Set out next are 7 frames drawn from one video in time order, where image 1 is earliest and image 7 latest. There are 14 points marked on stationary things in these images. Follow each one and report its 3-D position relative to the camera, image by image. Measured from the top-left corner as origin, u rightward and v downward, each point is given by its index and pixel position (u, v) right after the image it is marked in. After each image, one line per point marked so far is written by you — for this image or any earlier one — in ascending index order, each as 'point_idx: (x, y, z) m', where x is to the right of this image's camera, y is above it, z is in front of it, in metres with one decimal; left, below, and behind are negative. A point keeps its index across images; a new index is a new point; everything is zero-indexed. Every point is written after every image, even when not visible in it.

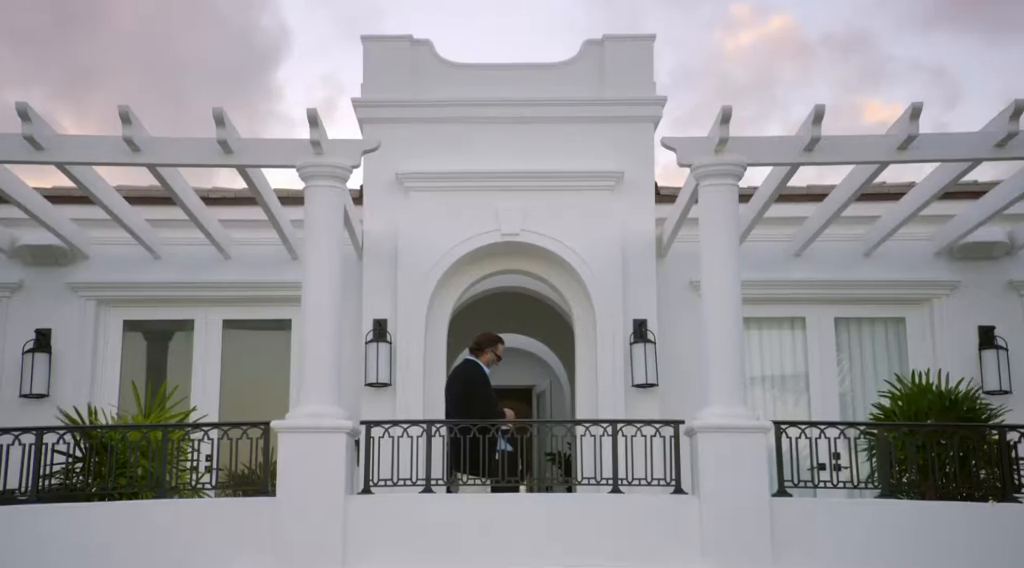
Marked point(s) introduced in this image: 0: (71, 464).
0: (-3.2, -1.3, +6.5) m
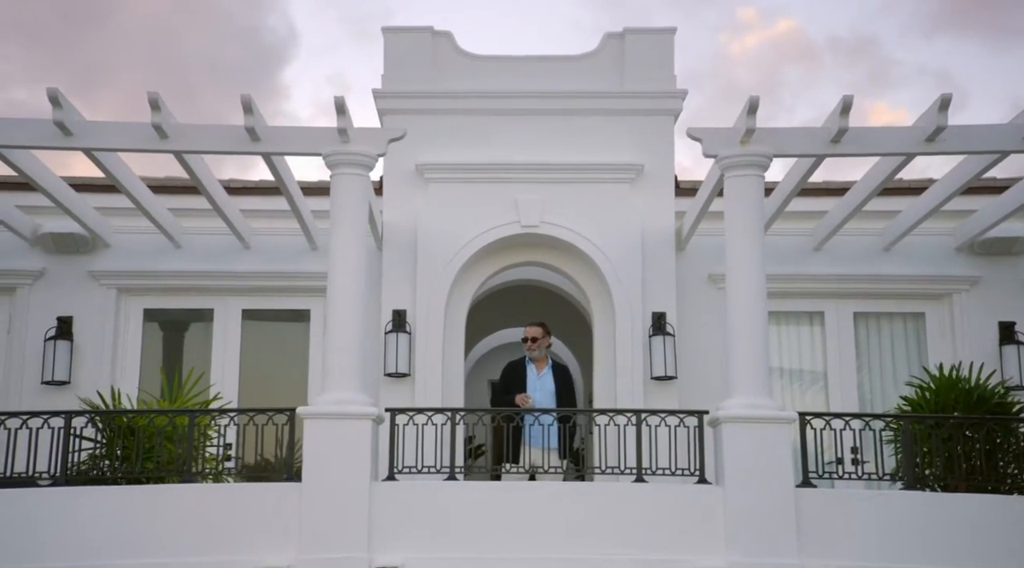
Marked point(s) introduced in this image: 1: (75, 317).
0: (-3.0, -1.2, +6.6) m
1: (-4.7, -0.4, +9.6) m
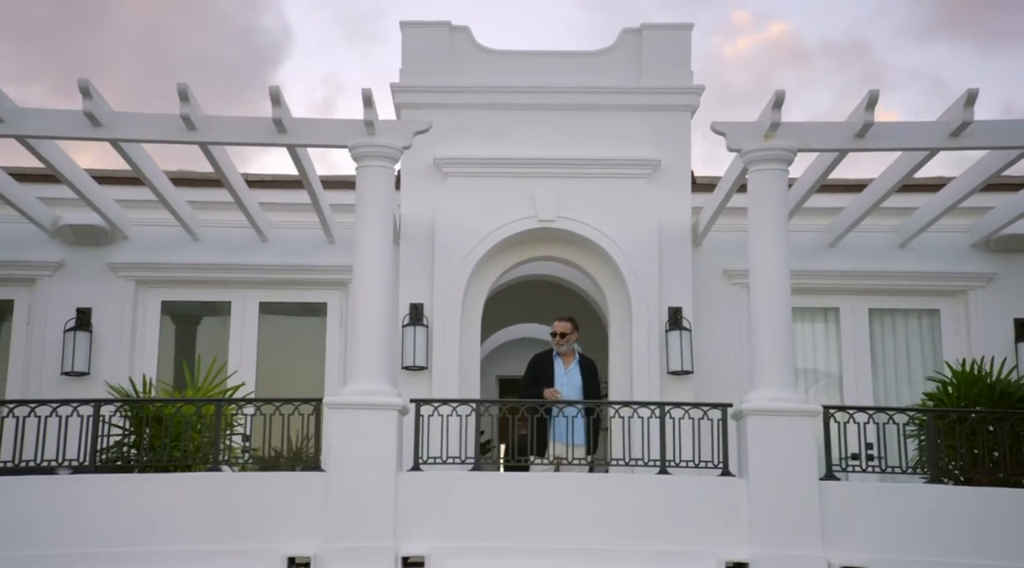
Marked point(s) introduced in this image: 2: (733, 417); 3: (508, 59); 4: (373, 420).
0: (-2.8, -1.1, +6.6) m
1: (-4.5, -0.3, +9.6) m
2: (+1.6, -1.0, +6.6) m
3: (0.0, +2.6, +10.4) m
4: (-1.0, -1.0, +6.3) m
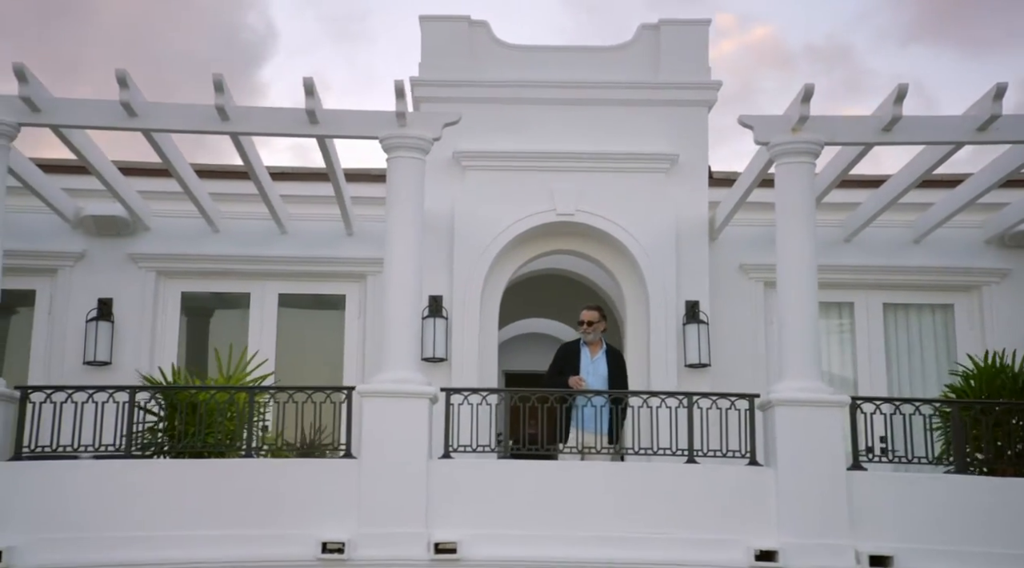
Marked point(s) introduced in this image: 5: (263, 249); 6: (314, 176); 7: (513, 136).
0: (-2.6, -1.0, +6.7) m
1: (-4.3, -0.2, +9.7) m
2: (+1.8, -0.9, +6.6) m
3: (+0.2, +2.7, +10.5) m
4: (-0.8, -0.9, +6.4) m
5: (-2.8, +0.4, +9.9) m
6: (-2.2, +1.2, +10.1) m
7: (0.0, +1.7, +10.2) m
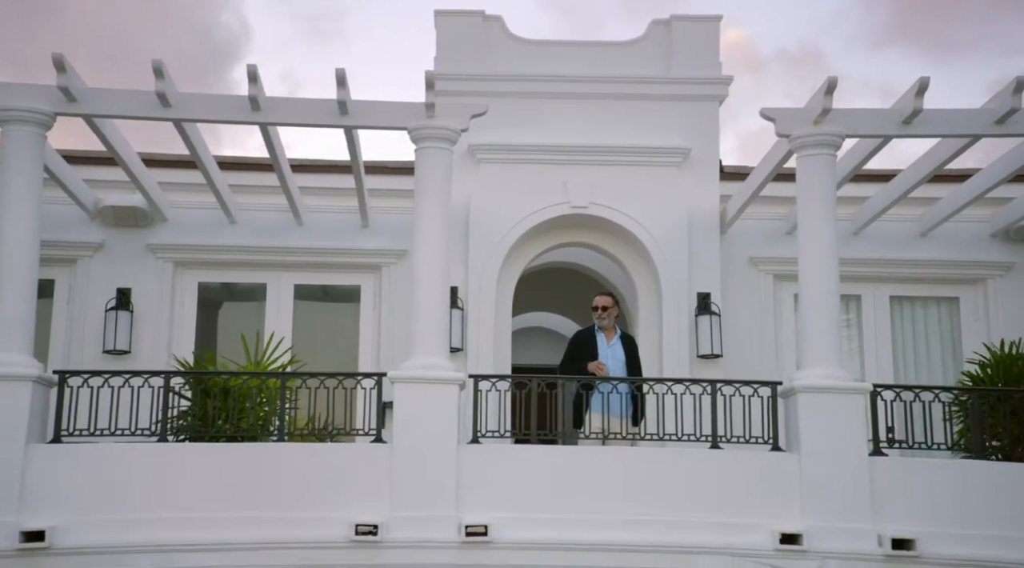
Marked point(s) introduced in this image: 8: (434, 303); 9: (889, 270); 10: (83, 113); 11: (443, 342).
0: (-2.4, -0.9, +6.7) m
1: (-4.1, -0.1, +9.7) m
2: (+2.0, -0.8, +6.8) m
3: (+0.3, +2.8, +10.6) m
4: (-0.6, -0.8, +6.5) m
5: (-2.6, +0.5, +10.0) m
6: (-2.0, +1.3, +10.2) m
7: (+0.2, +1.8, +10.4) m
8: (-0.6, -0.1, +6.7) m
9: (+4.3, +0.2, +10.4) m
10: (-3.1, +1.2, +6.6) m
11: (-0.5, -0.4, +6.7) m
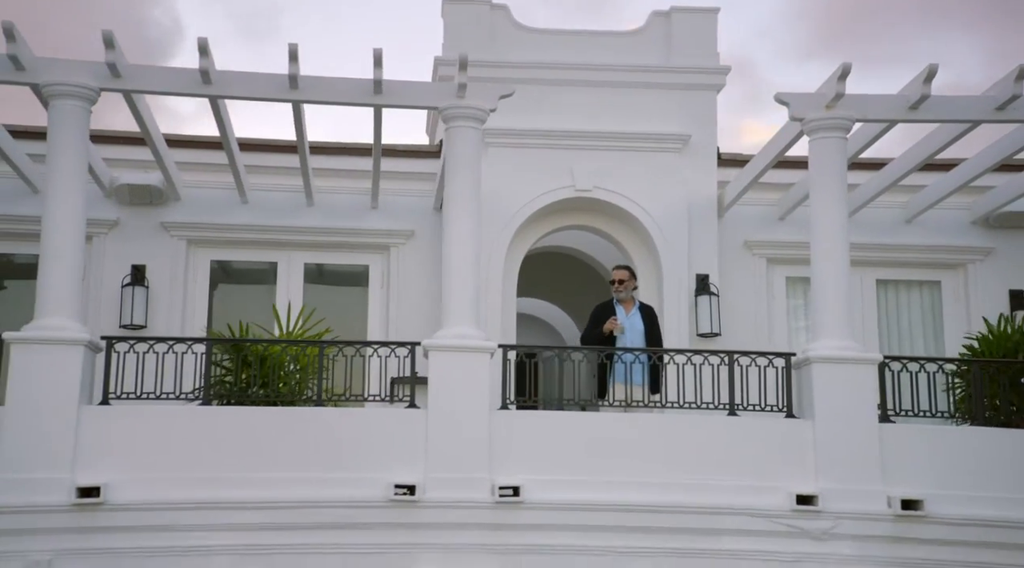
0: (-2.2, -0.7, +7.0) m
1: (-4.0, +0.2, +9.9) m
2: (+2.2, -0.6, +7.2) m
3: (+0.4, +3.0, +10.9) m
4: (-0.3, -0.6, +6.8) m
5: (-2.5, +0.7, +10.2) m
6: (-1.9, +1.5, +10.4) m
7: (+0.3, +2.0, +10.7) m
8: (-0.4, +0.1, +7.0) m
9: (+4.4, +0.4, +10.9) m
10: (-2.9, +1.5, +6.8) m
11: (-0.3, -0.2, +7.0) m
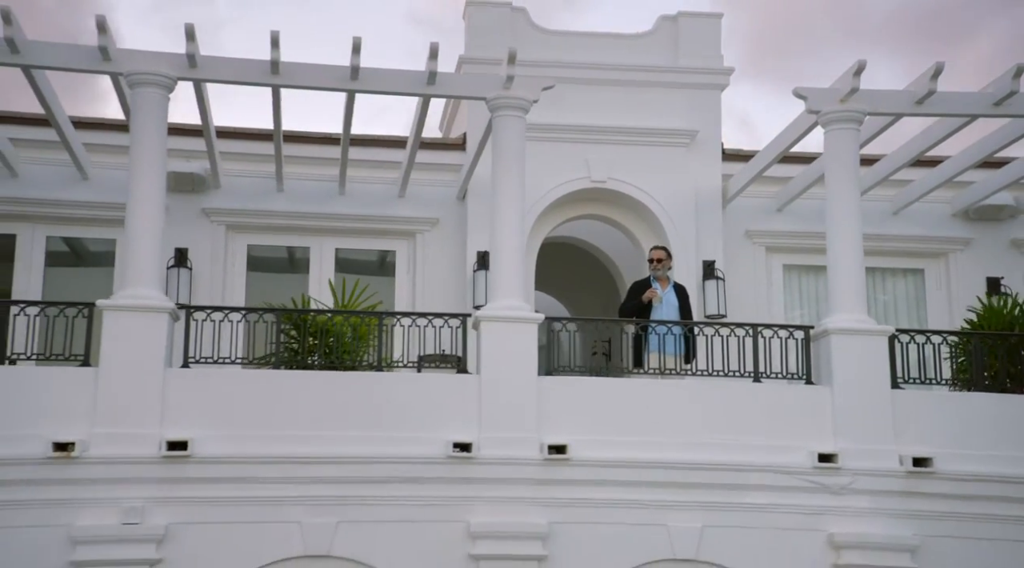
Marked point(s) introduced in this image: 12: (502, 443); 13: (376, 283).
0: (-1.8, -0.5, +7.5) m
1: (-3.7, +0.4, +10.3) m
2: (+2.6, -0.4, +7.9) m
3: (+0.6, +3.2, +11.6) m
4: (0.0, -0.4, +7.4) m
5: (-2.3, +0.9, +10.8) m
6: (-1.7, +1.7, +10.9) m
7: (+0.5, +2.2, +11.3) m
8: (0.0, +0.3, +7.6) m
9: (+4.6, +0.5, +11.7) m
10: (-2.5, +1.7, +7.3) m
11: (+0.1, 0.0, +7.6) m
12: (-0.1, -1.2, +7.1) m
13: (-1.7, 0.0, +11.0) m
